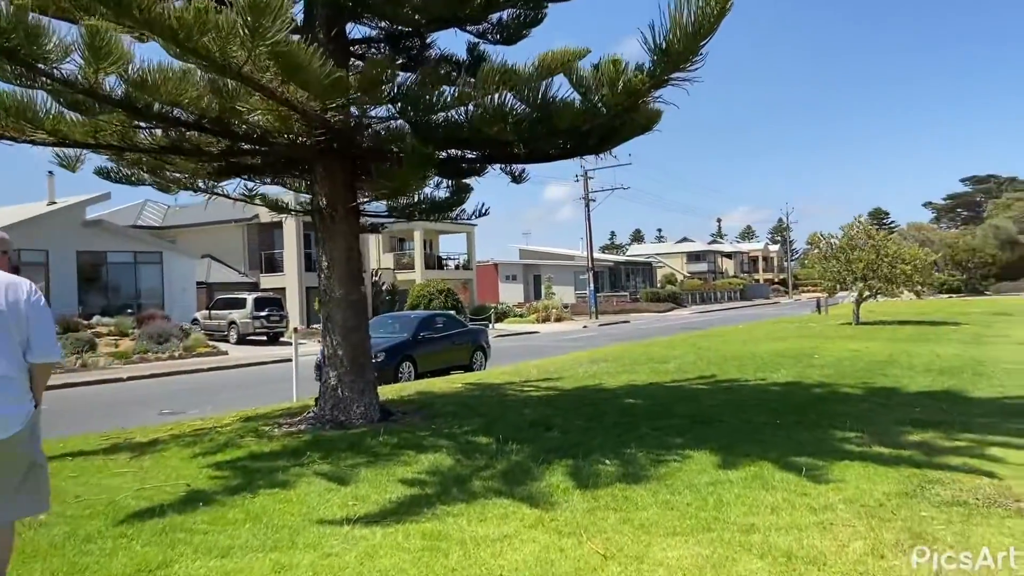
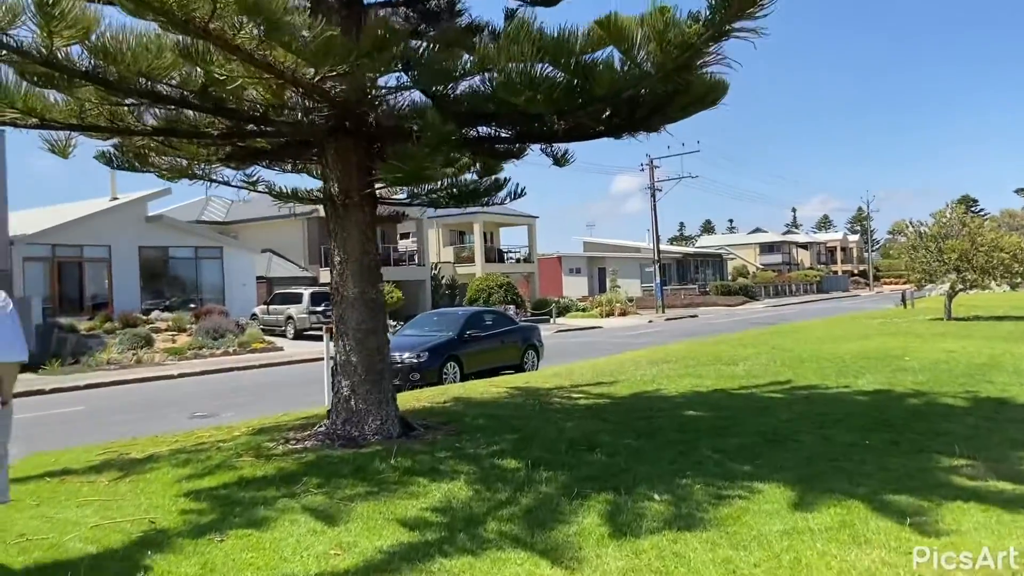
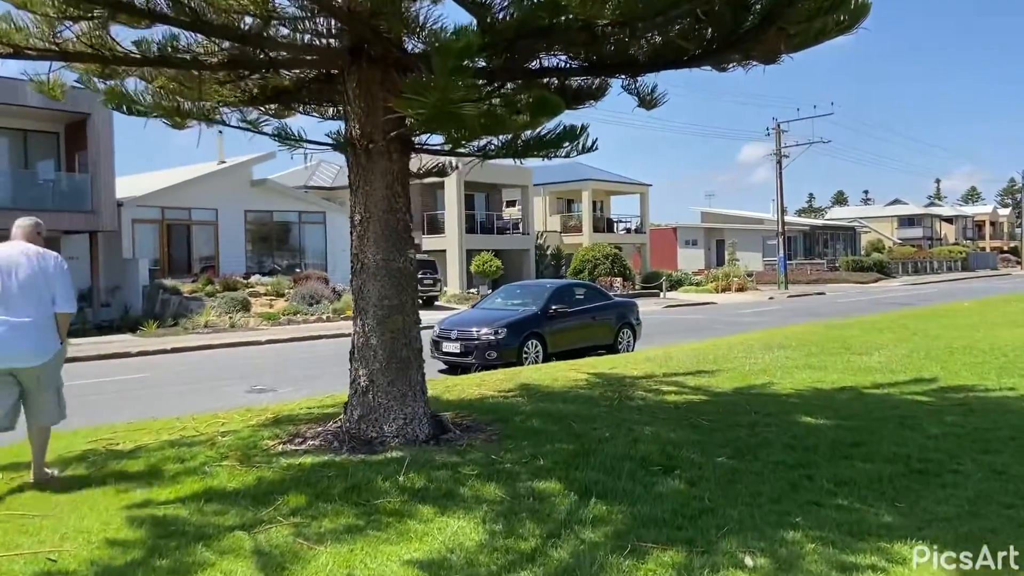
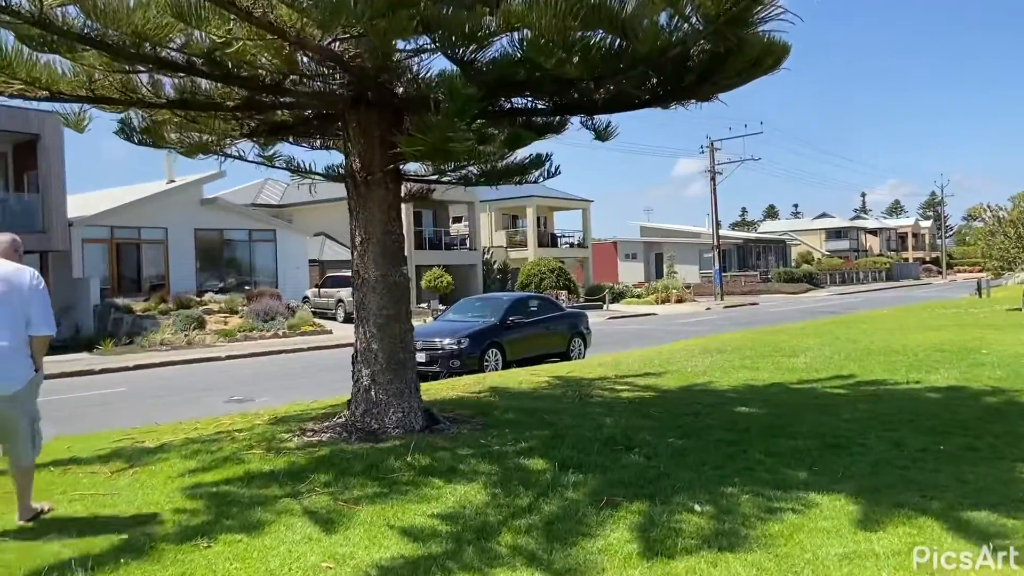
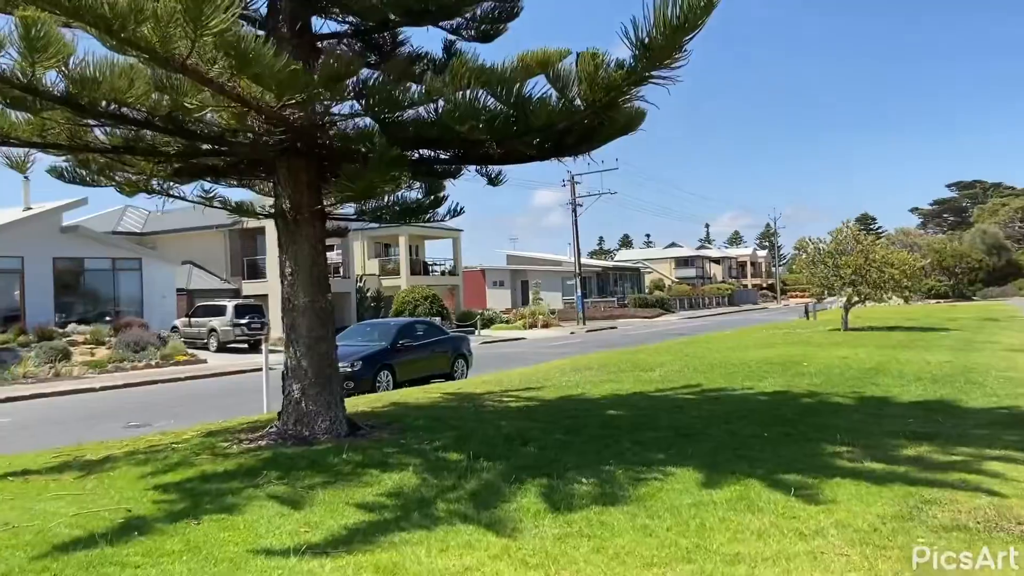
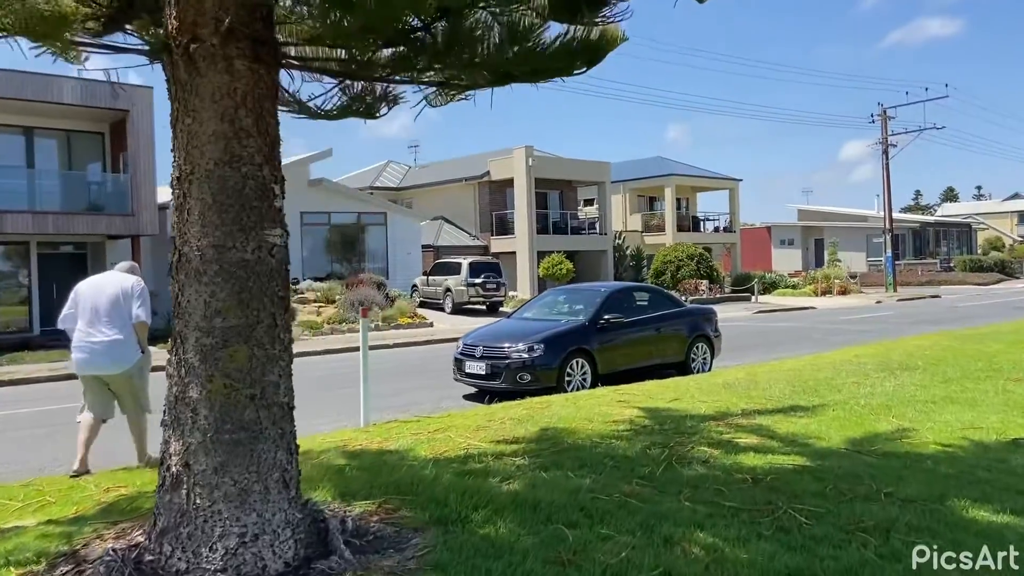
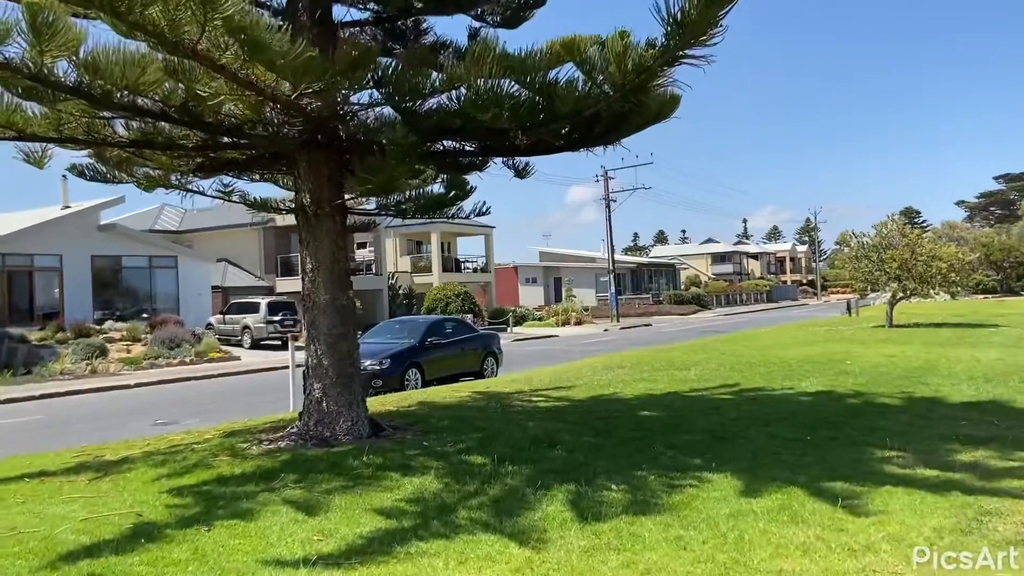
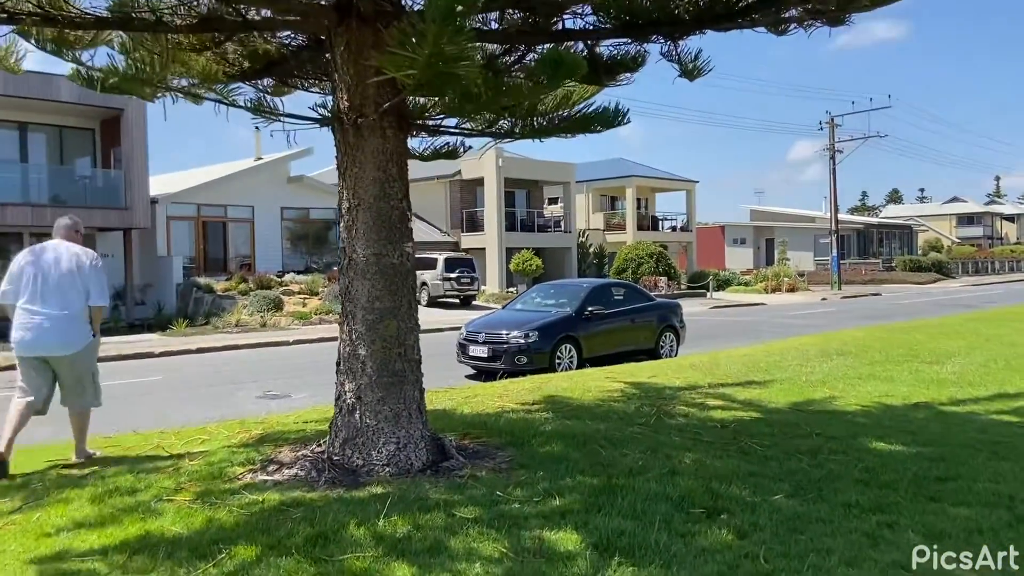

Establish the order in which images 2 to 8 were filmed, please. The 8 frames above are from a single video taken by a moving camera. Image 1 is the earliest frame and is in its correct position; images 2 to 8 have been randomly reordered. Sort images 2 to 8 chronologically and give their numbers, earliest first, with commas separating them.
5, 7, 2, 4, 3, 8, 6
